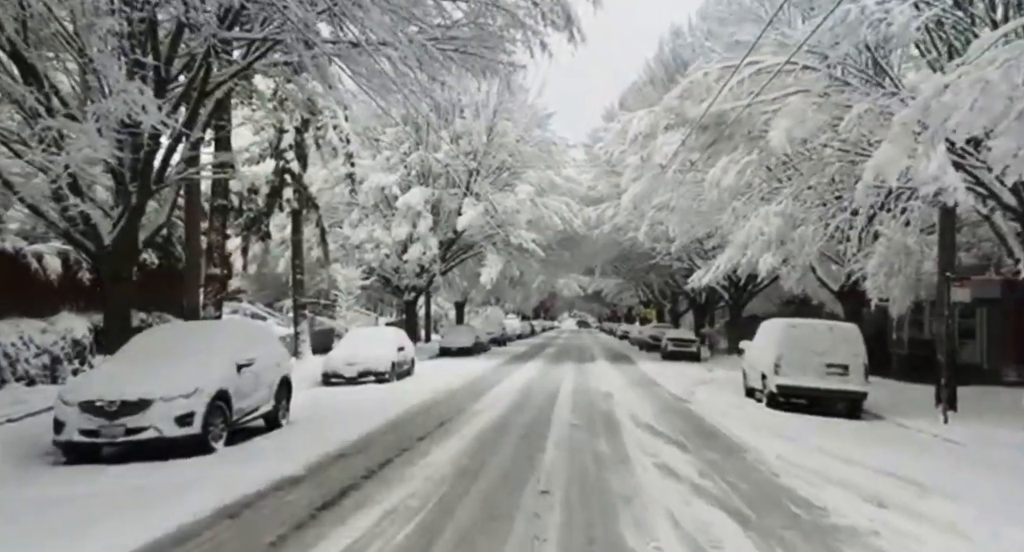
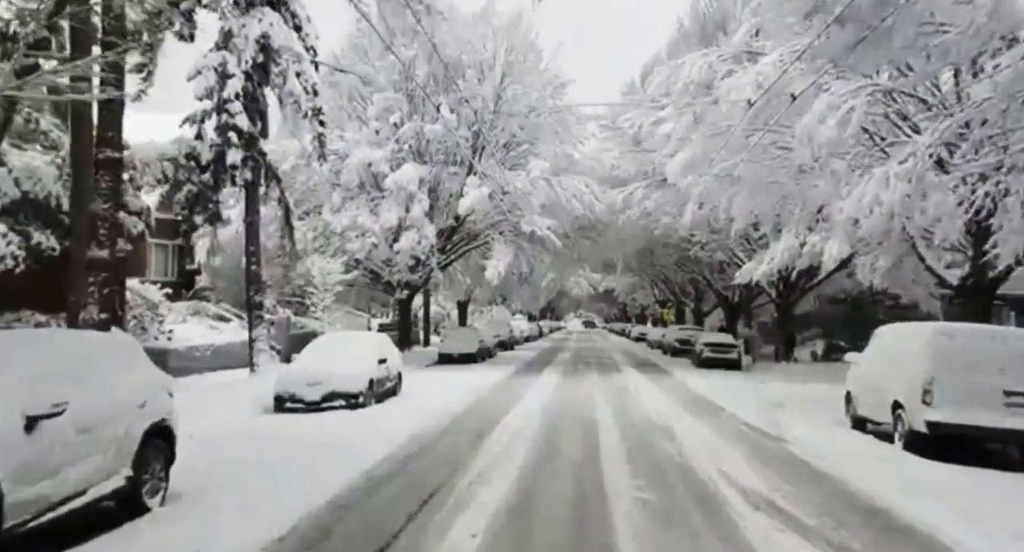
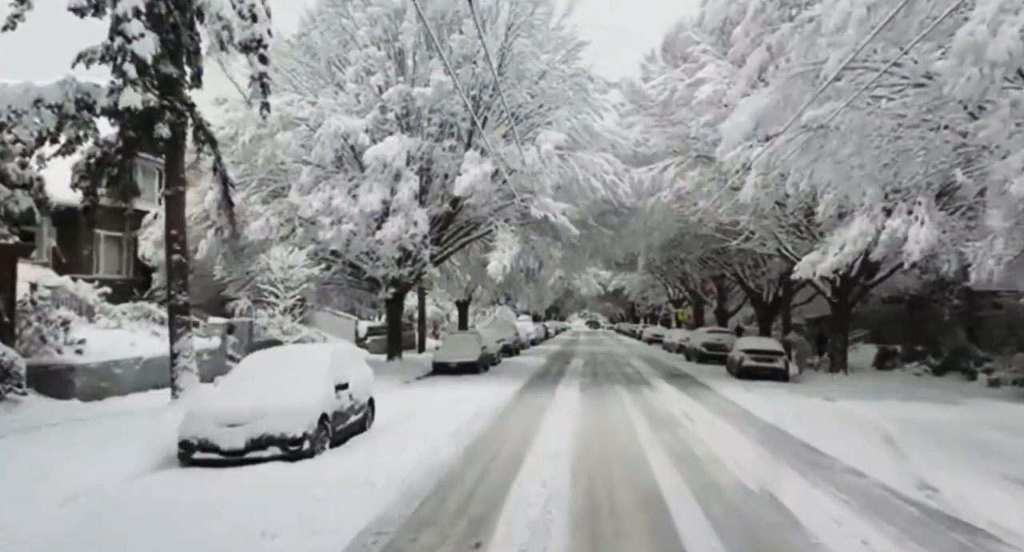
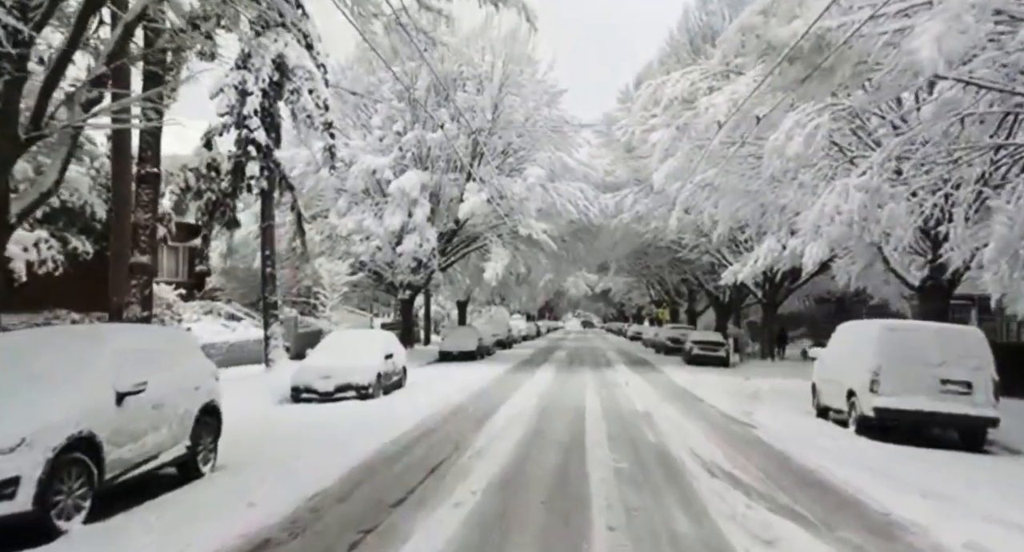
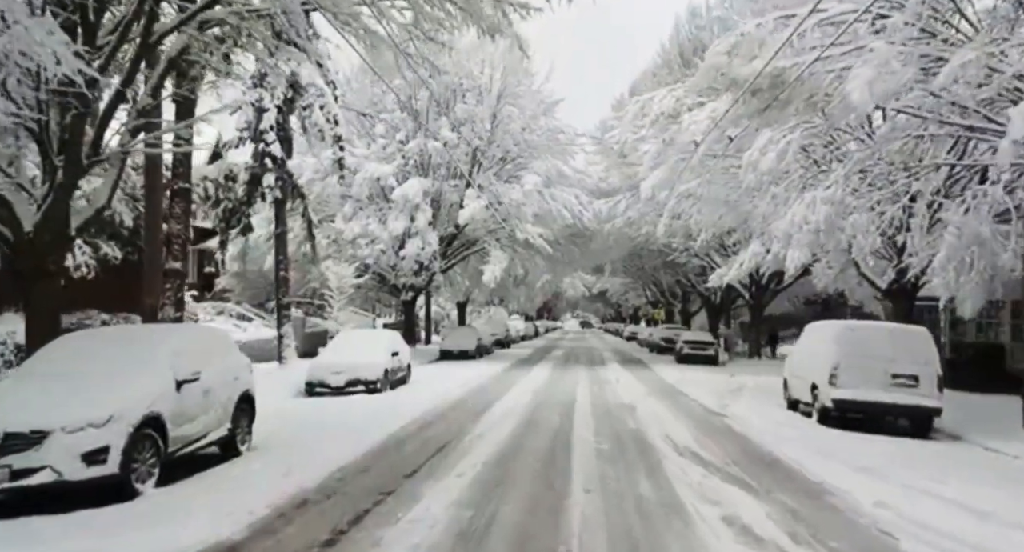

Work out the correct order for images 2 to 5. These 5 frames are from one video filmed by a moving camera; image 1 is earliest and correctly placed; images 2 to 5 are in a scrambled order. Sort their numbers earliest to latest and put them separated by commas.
5, 4, 2, 3
